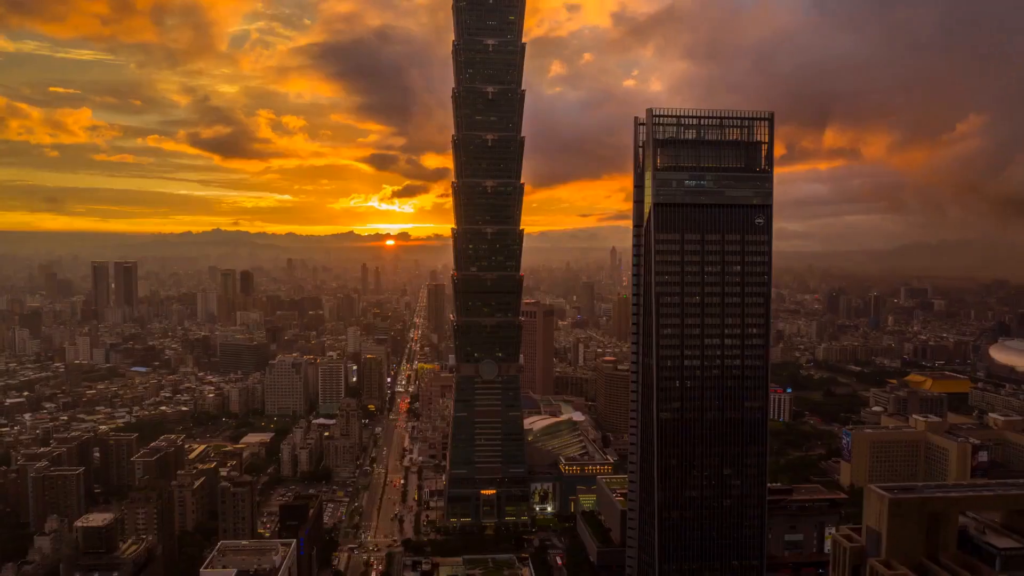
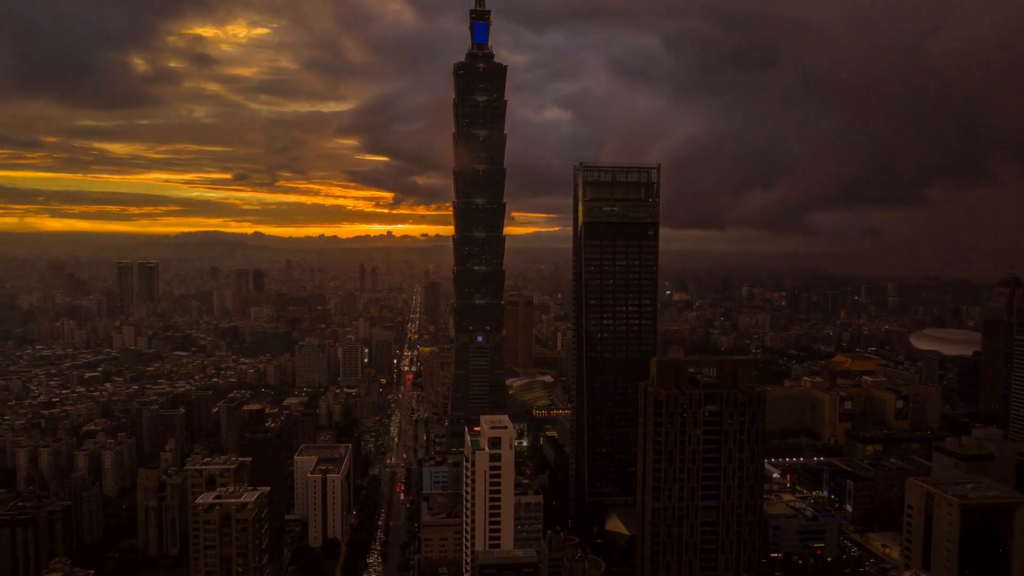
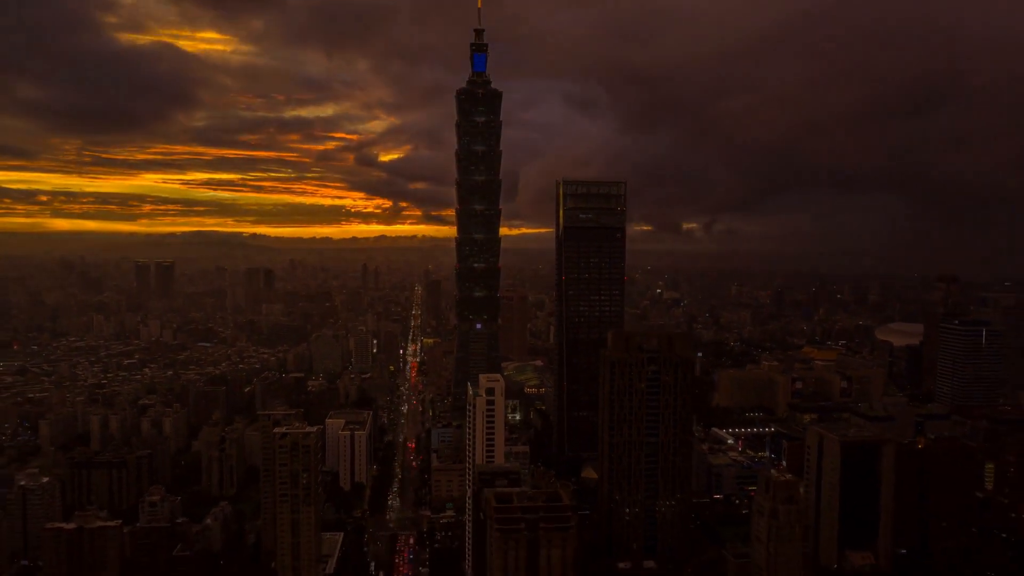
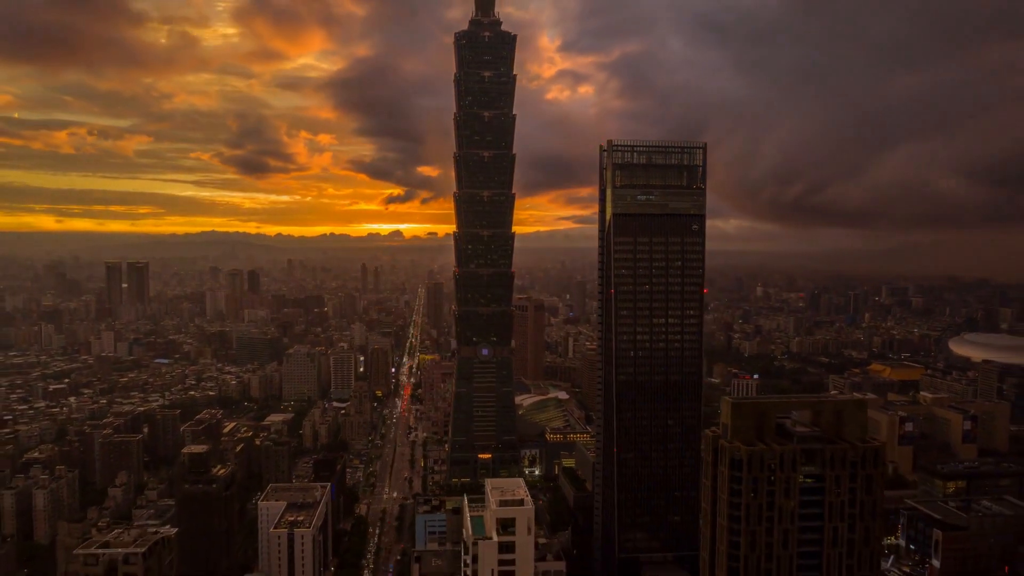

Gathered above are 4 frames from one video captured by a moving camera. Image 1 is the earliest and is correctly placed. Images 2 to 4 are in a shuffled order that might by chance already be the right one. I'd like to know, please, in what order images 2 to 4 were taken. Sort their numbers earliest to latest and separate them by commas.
4, 2, 3
